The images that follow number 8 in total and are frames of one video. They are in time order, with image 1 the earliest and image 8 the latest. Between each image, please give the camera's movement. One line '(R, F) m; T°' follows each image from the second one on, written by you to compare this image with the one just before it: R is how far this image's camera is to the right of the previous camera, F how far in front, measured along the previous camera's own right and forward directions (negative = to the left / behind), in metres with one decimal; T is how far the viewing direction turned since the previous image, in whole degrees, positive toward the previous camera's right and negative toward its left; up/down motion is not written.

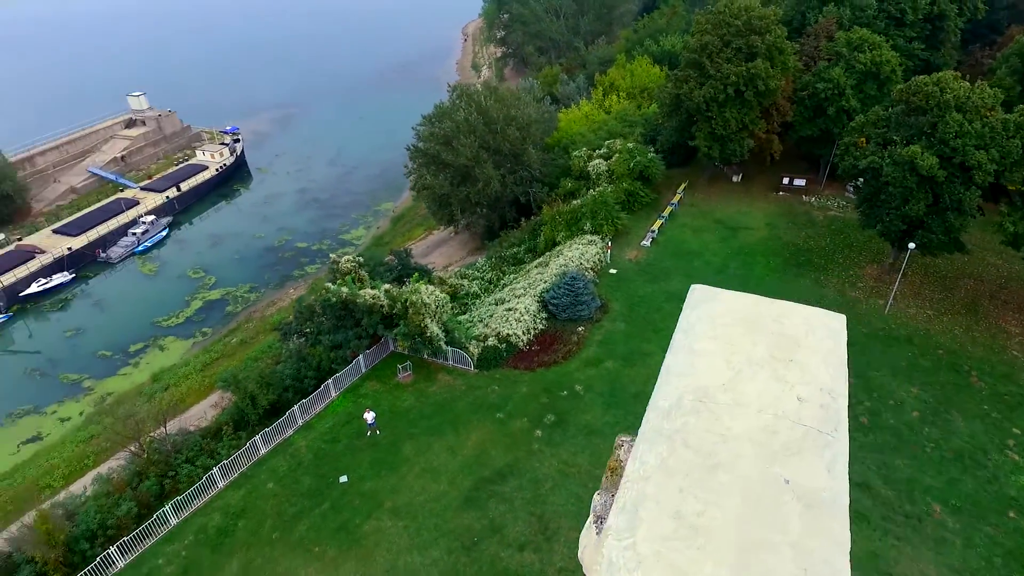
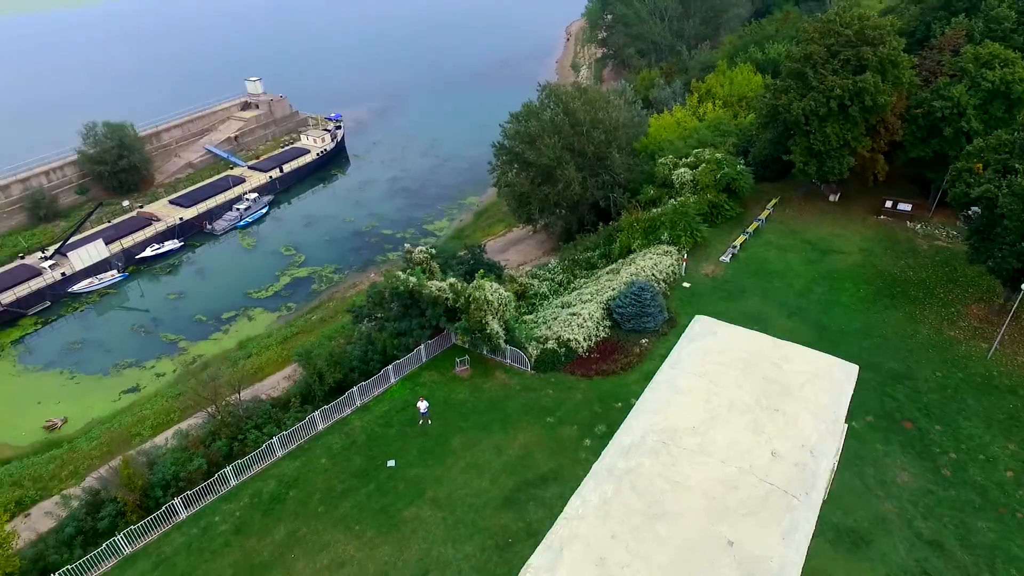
(+0.6, +0.1) m; -8°
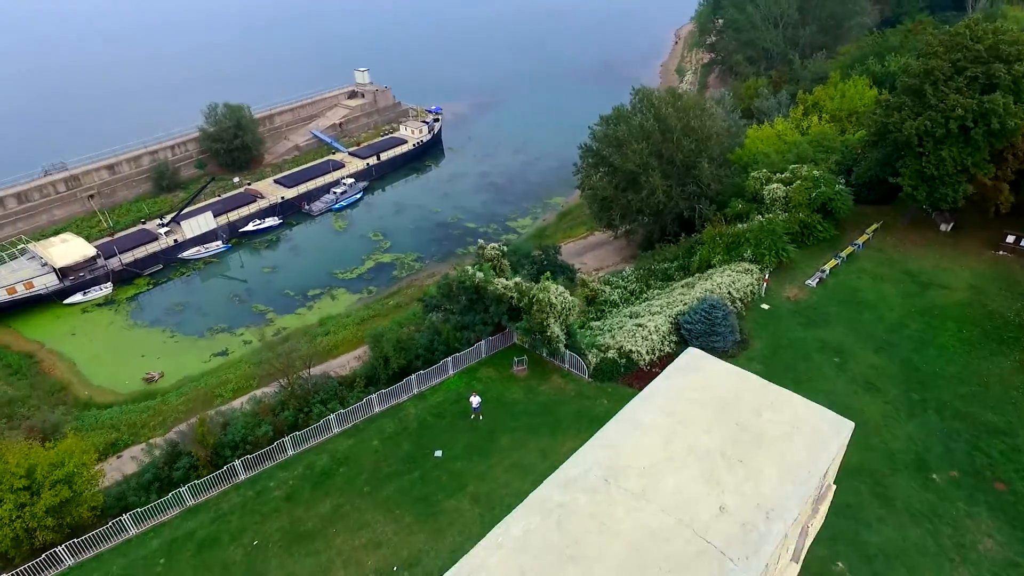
(+0.7, +0.1) m; -8°
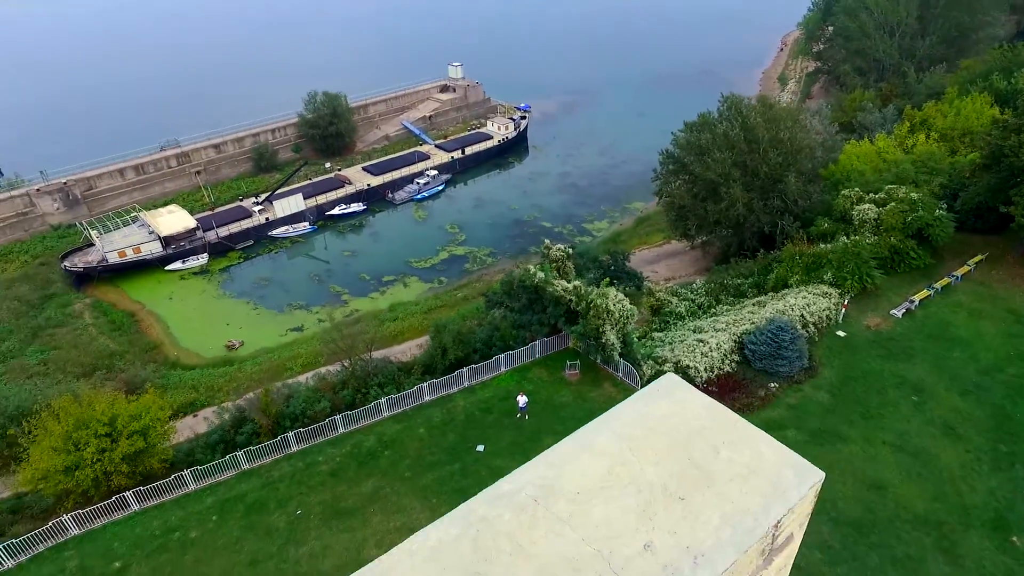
(+0.7, +0.1) m; -7°
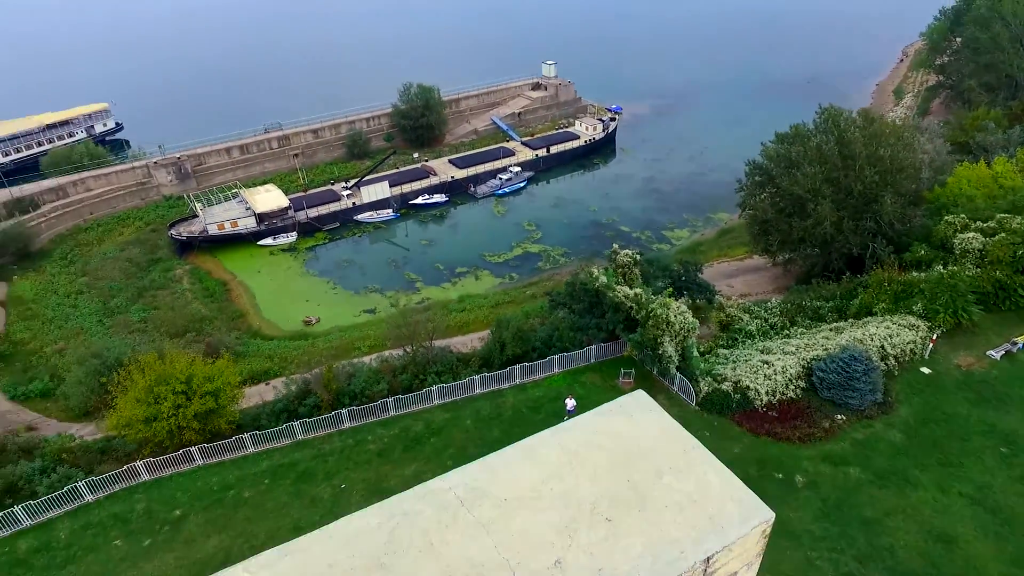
(+0.7, 0.0) m; -8°
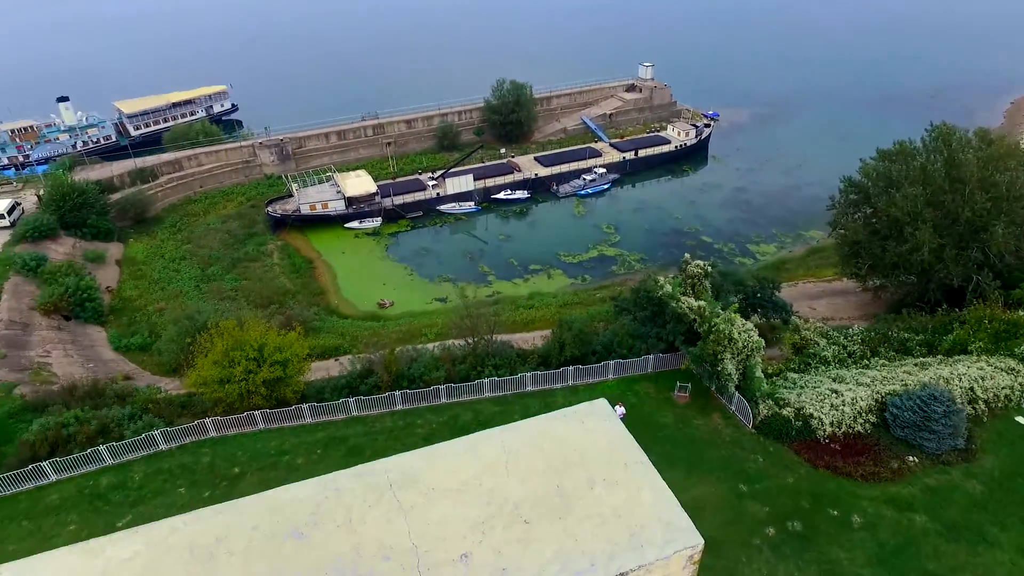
(+0.7, 0.0) m; -8°
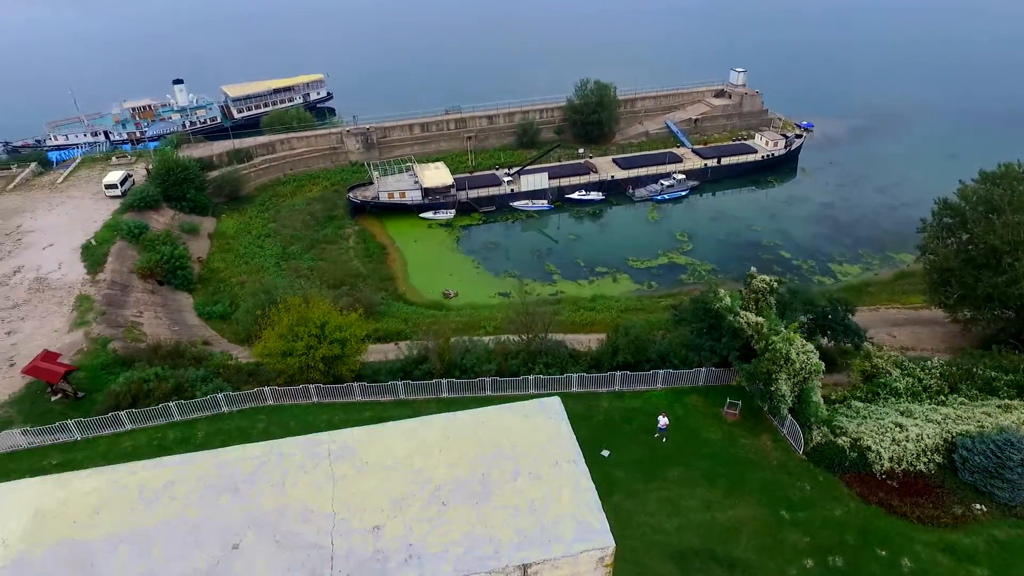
(+0.7, 0.0) m; -7°
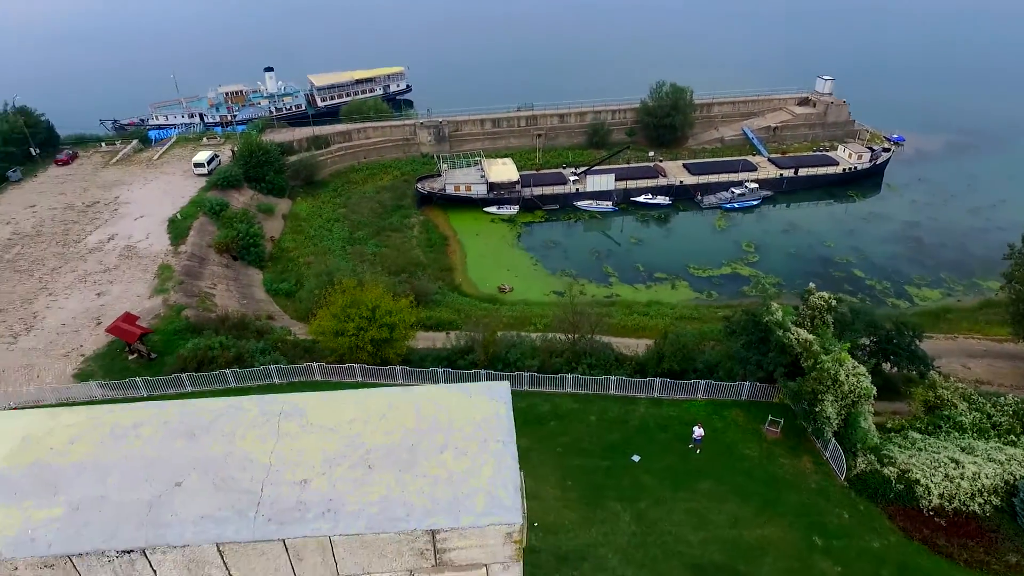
(+0.7, -0.1) m; -6°
